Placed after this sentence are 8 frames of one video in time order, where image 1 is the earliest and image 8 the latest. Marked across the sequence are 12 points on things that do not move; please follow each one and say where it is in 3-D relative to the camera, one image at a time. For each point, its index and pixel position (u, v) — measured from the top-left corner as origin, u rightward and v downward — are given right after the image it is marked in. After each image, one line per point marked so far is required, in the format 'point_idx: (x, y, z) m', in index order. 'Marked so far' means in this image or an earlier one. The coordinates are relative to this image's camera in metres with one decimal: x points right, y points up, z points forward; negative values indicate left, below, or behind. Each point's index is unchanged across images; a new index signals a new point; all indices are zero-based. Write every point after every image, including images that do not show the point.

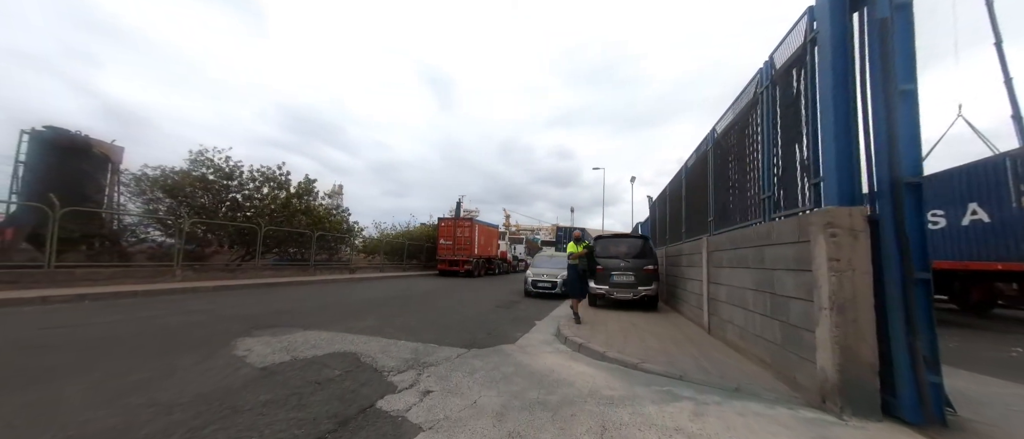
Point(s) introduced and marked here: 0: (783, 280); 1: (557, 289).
0: (+3.0, -0.7, +3.6) m
1: (+1.8, -2.8, +13.1) m
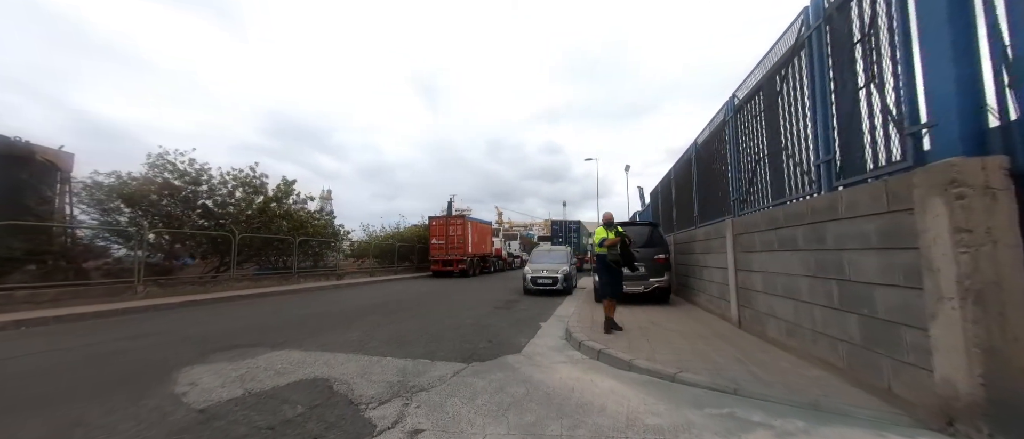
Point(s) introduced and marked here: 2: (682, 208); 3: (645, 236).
0: (+3.0, -0.4, +2.8) m
1: (+1.7, -2.5, +12.3) m
2: (+5.2, +0.4, +9.6) m
3: (+3.5, -0.4, +8.6) m
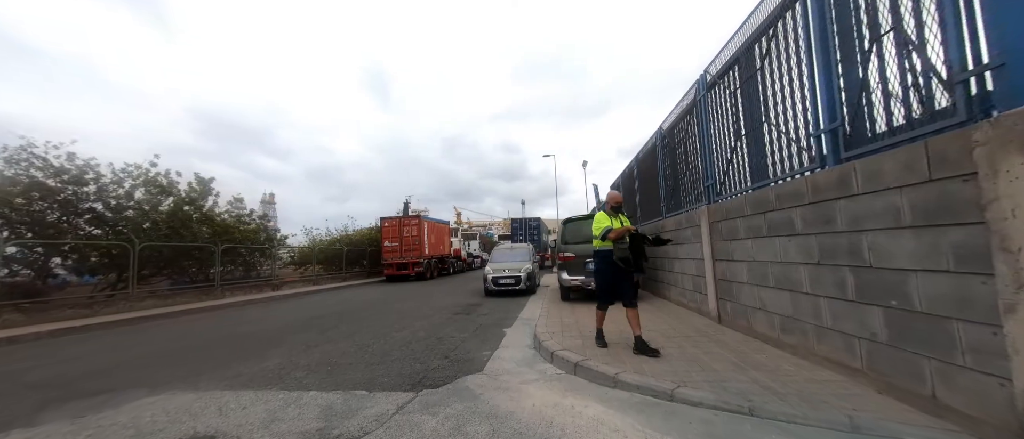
0: (+2.7, -0.2, +2.4) m
1: (+0.3, -2.3, +11.6) m
2: (+4.0, +0.6, +9.3) m
3: (+2.5, -0.2, +8.2) m
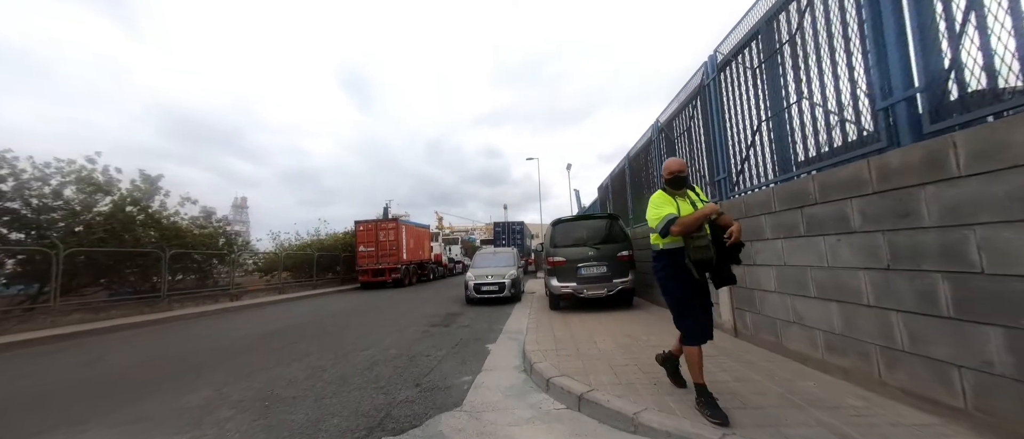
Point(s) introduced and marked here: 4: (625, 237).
0: (+2.7, -0.1, +1.7) m
1: (-0.2, -2.4, +10.8) m
2: (+3.6, +0.6, +8.8) m
3: (+2.1, -0.2, +7.5) m
4: (+2.5, -0.4, +7.4) m
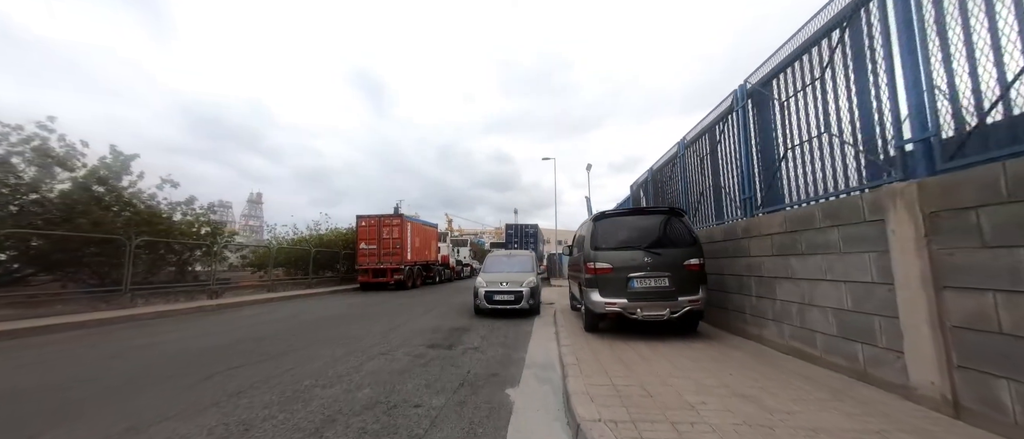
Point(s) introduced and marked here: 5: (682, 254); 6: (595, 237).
0: (+3.0, 0.0, -0.1) m
1: (+0.3, -2.3, +9.0) m
2: (+4.1, +0.6, +6.9) m
3: (+2.6, -0.2, +5.6) m
4: (+3.0, -0.4, +5.5) m
5: (+2.8, -0.6, +5.3) m
6: (+1.5, -0.3, +5.9) m
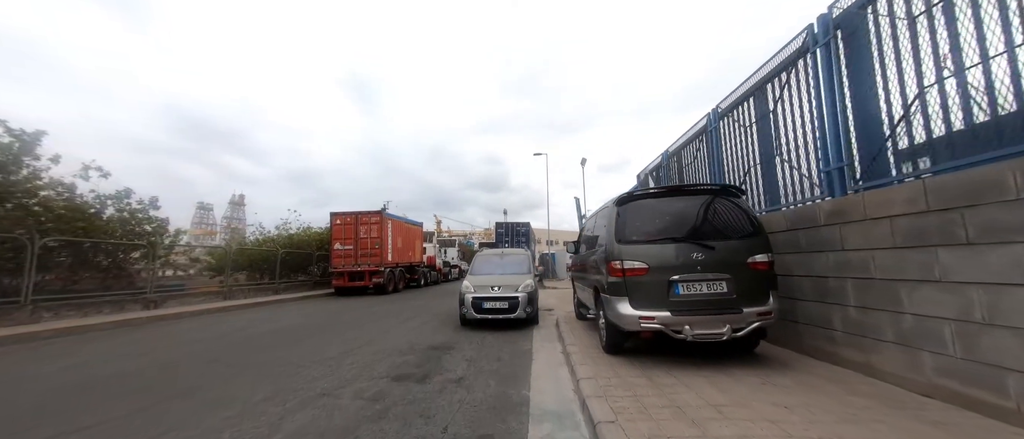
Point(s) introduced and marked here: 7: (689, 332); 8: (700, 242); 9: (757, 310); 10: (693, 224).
0: (+3.1, +0.2, -1.6) m
1: (+0.1, -2.1, +7.5) m
2: (+4.0, +0.8, +5.5) m
3: (+2.5, +0.1, +4.2) m
4: (+3.0, -0.1, +4.0) m
5: (+2.8, -0.3, +3.9) m
6: (+1.4, -0.1, +4.4) m
7: (+2.0, -1.3, +3.7) m
8: (+2.3, -0.3, +3.9) m
9: (+2.8, -1.0, +3.7) m
10: (+2.3, -0.1, +4.1) m
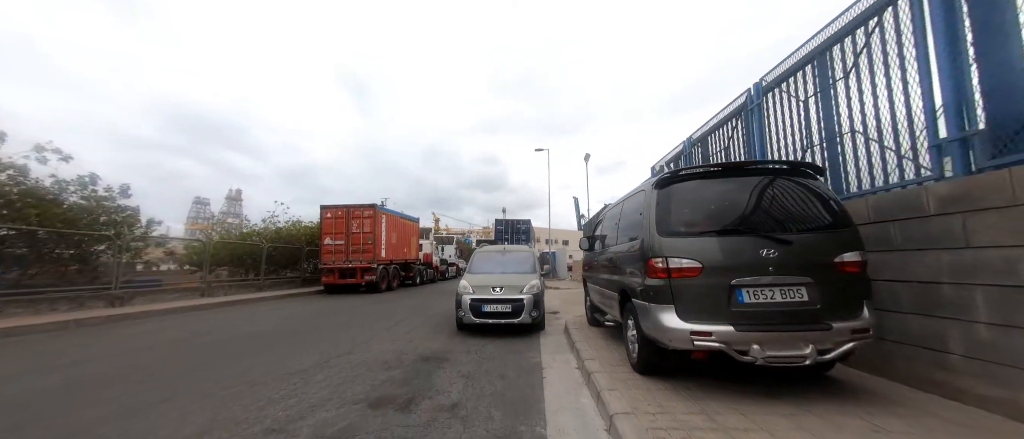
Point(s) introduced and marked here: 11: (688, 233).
0: (+3.3, +0.3, -2.5) m
1: (+0.2, -1.9, +6.6) m
2: (+4.1, +0.9, +4.6) m
3: (+2.7, +0.2, +3.3) m
4: (+3.1, 0.0, +3.1) m
5: (+2.9, -0.2, +3.0) m
6: (+1.5, 0.0, +3.5) m
7: (+2.1, -1.2, +2.8) m
8: (+2.4, -0.2, +3.0) m
9: (+2.9, -0.9, +2.8) m
10: (+2.4, +0.1, +3.2) m
11: (+1.9, -0.1, +3.2) m
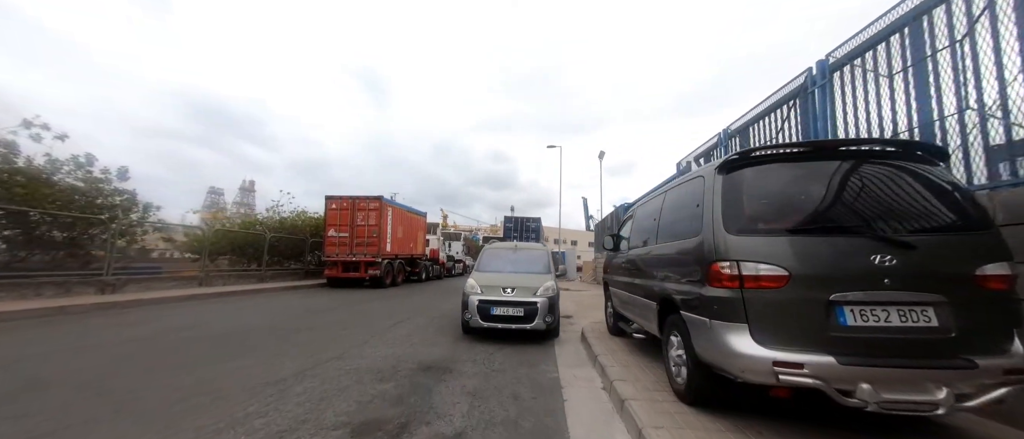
0: (+3.4, +0.3, -3.2) m
1: (+0.4, -1.8, +5.9) m
2: (+4.4, +0.9, +3.8) m
3: (+2.9, +0.2, +2.5) m
4: (+3.3, 0.0, +2.4) m
5: (+3.1, -0.2, +2.2) m
6: (+1.7, +0.1, +2.7) m
7: (+2.3, -1.1, +2.1) m
8: (+2.6, -0.1, +2.3) m
9: (+3.0, -0.9, +2.0) m
10: (+2.6, +0.1, +2.4) m
11: (+2.1, -0.1, +2.5) m
